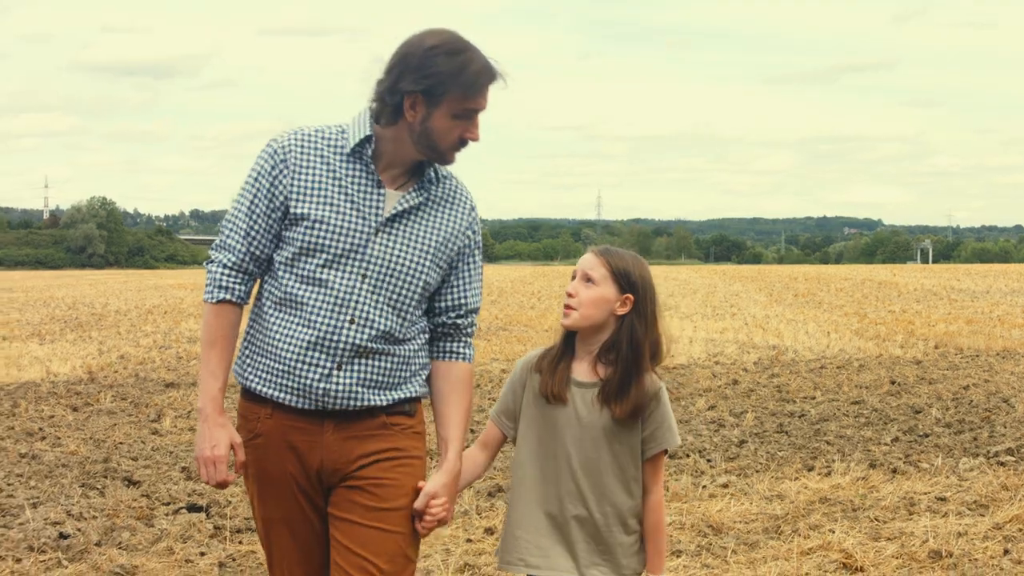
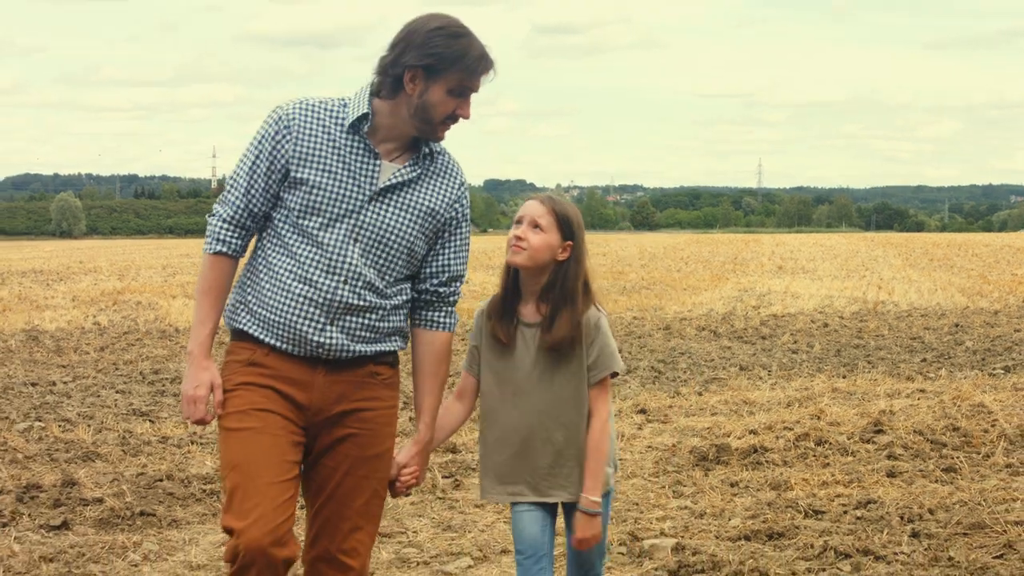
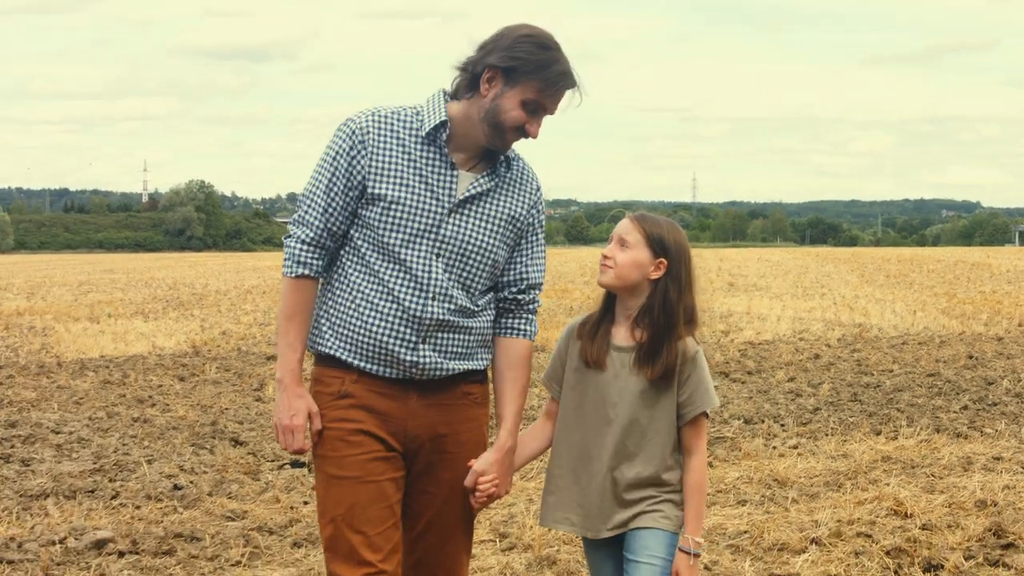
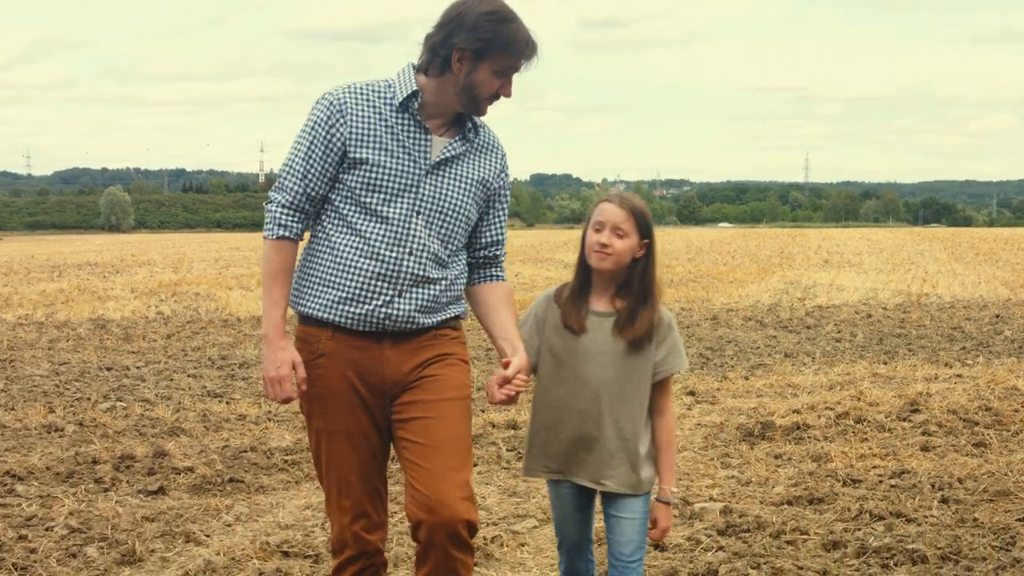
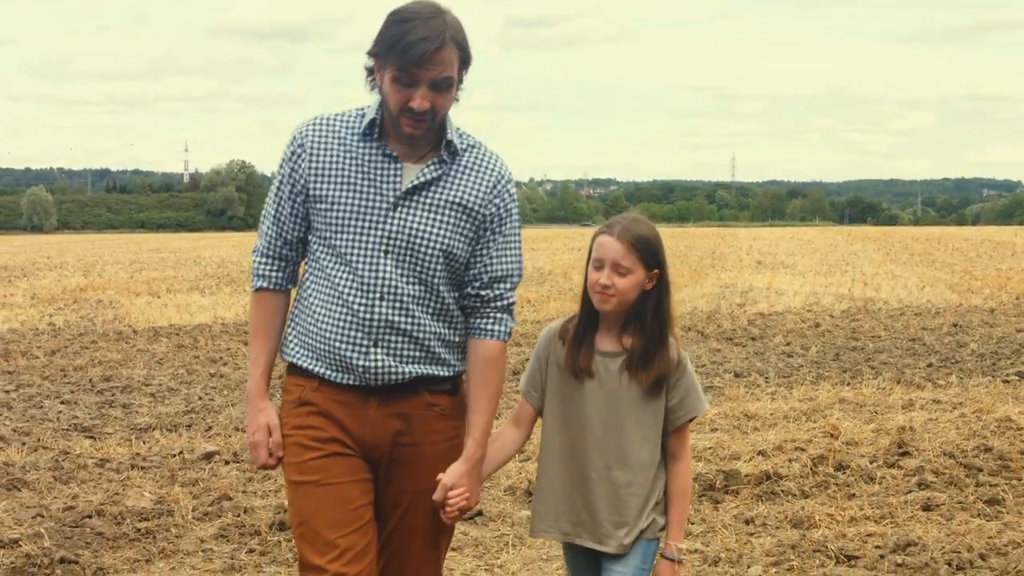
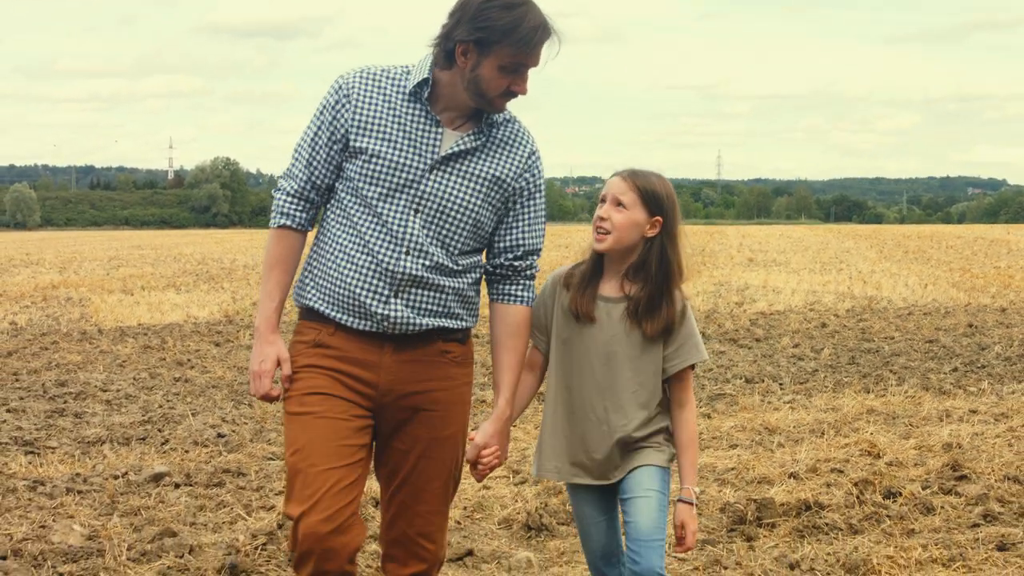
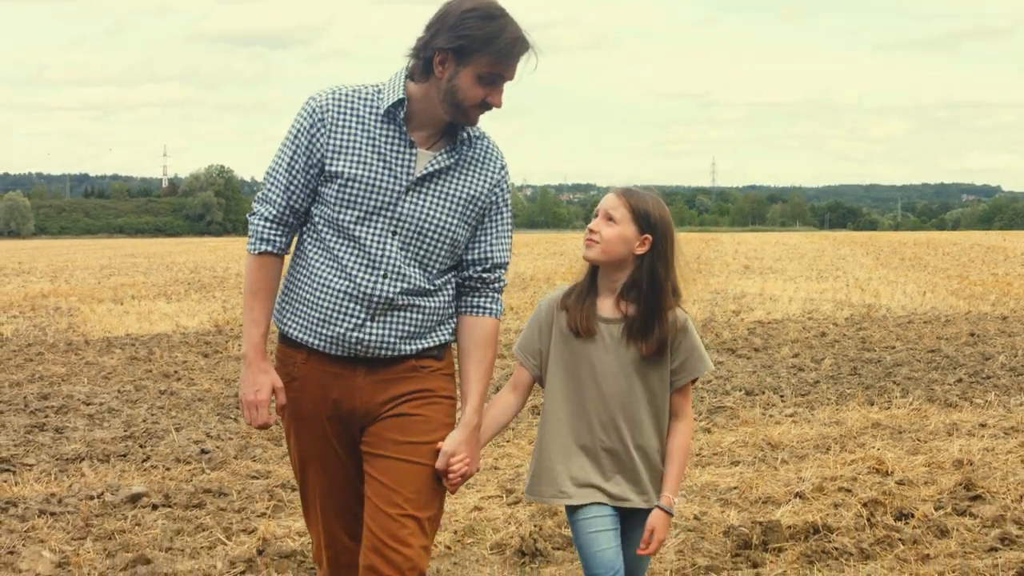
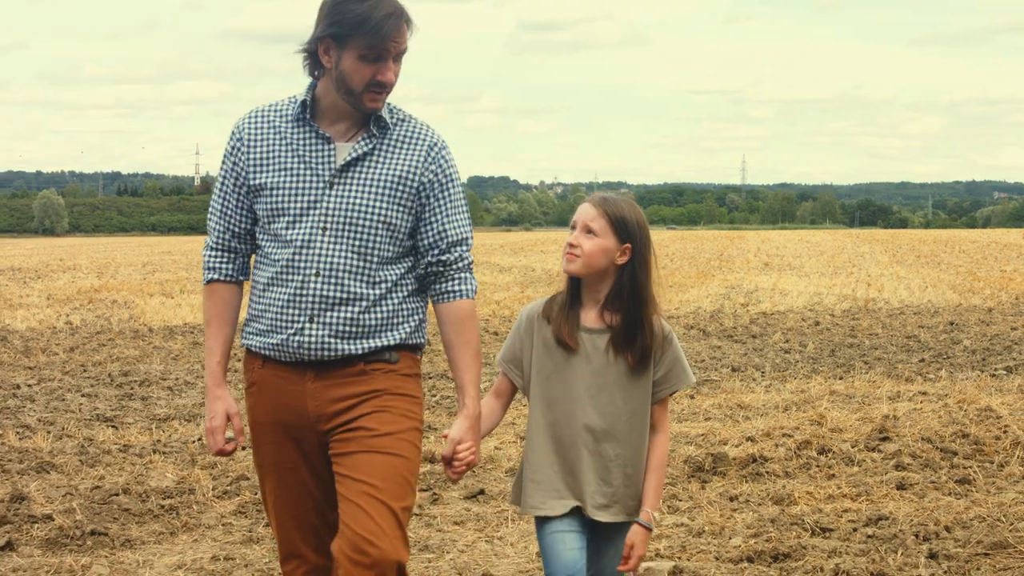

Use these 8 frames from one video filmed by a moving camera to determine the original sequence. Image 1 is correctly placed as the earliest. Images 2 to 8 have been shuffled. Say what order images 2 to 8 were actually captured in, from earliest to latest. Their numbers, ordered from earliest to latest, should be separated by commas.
3, 7, 6, 5, 8, 2, 4
